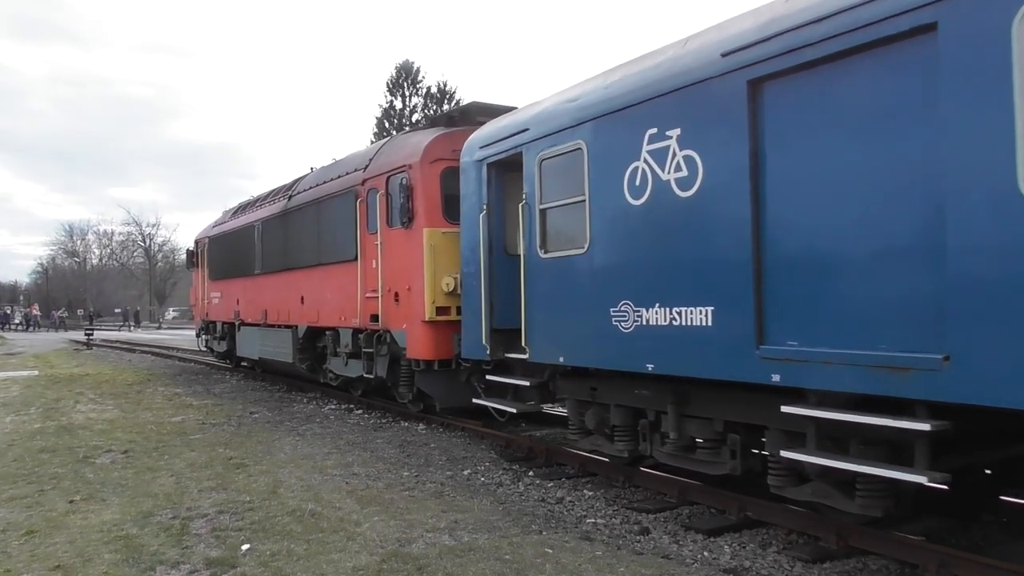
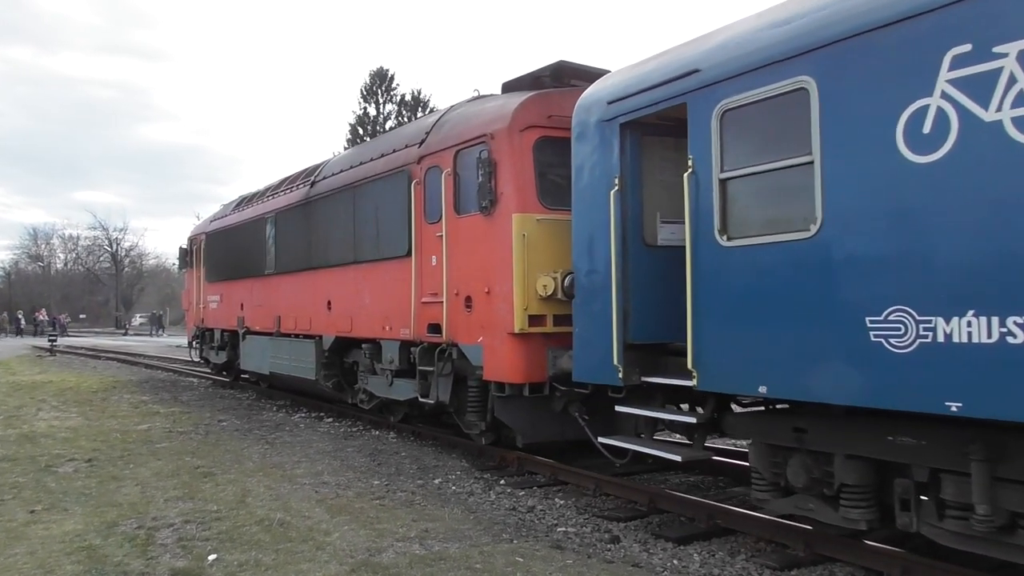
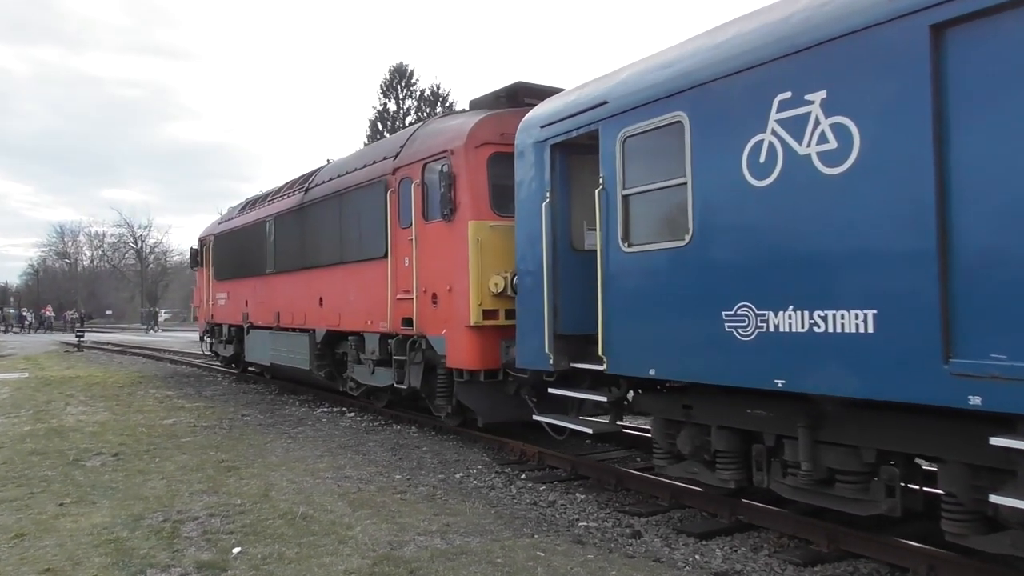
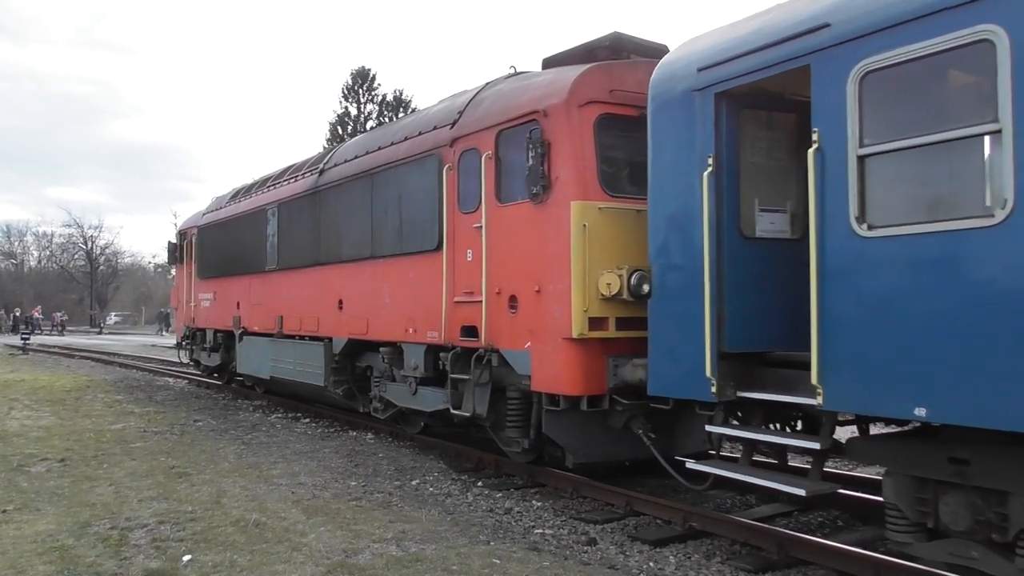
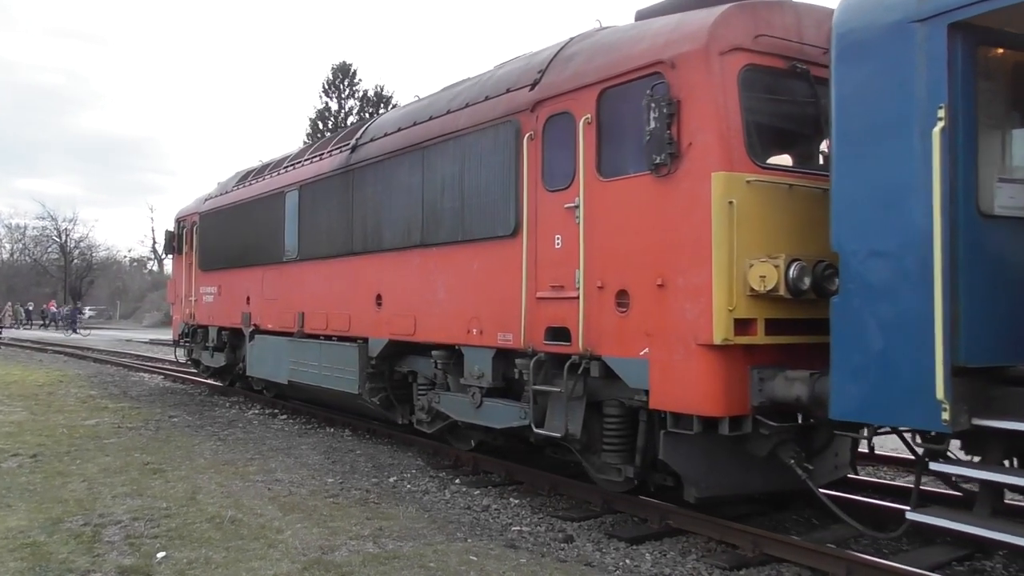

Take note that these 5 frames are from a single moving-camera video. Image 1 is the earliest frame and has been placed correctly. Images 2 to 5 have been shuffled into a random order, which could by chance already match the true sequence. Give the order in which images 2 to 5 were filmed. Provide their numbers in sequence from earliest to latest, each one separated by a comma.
3, 2, 4, 5
